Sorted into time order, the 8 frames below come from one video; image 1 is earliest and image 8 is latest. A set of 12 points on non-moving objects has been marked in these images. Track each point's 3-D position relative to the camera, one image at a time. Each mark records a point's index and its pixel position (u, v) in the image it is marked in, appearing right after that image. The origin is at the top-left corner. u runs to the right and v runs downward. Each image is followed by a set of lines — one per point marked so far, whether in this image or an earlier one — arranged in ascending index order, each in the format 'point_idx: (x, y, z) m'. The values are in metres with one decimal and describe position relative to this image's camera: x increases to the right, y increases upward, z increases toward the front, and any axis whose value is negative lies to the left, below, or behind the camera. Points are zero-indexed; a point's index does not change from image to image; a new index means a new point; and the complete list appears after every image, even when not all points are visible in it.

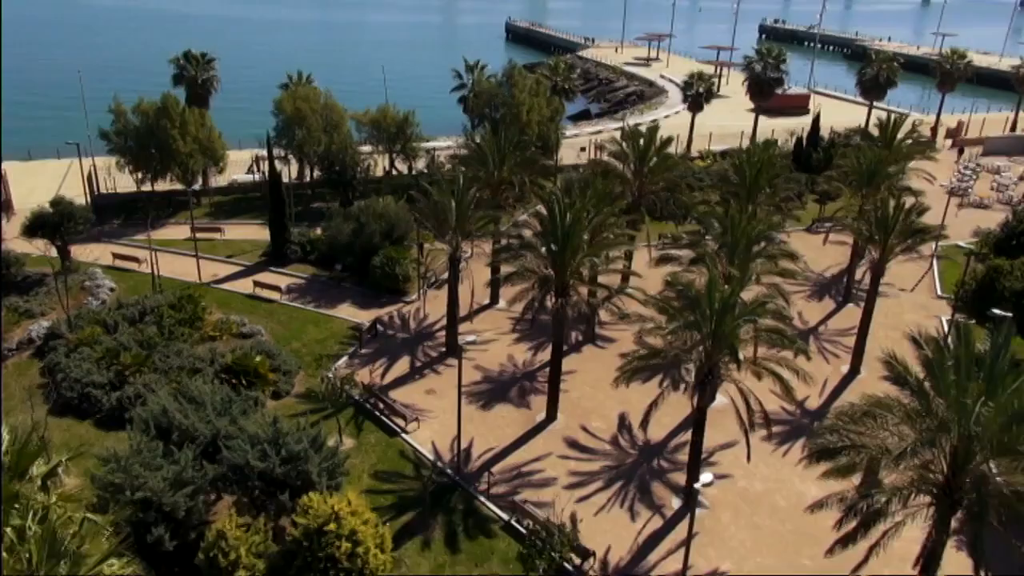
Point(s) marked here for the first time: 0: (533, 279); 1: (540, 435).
0: (+0.5, +0.2, +18.6) m
1: (+0.7, -3.5, +19.7) m
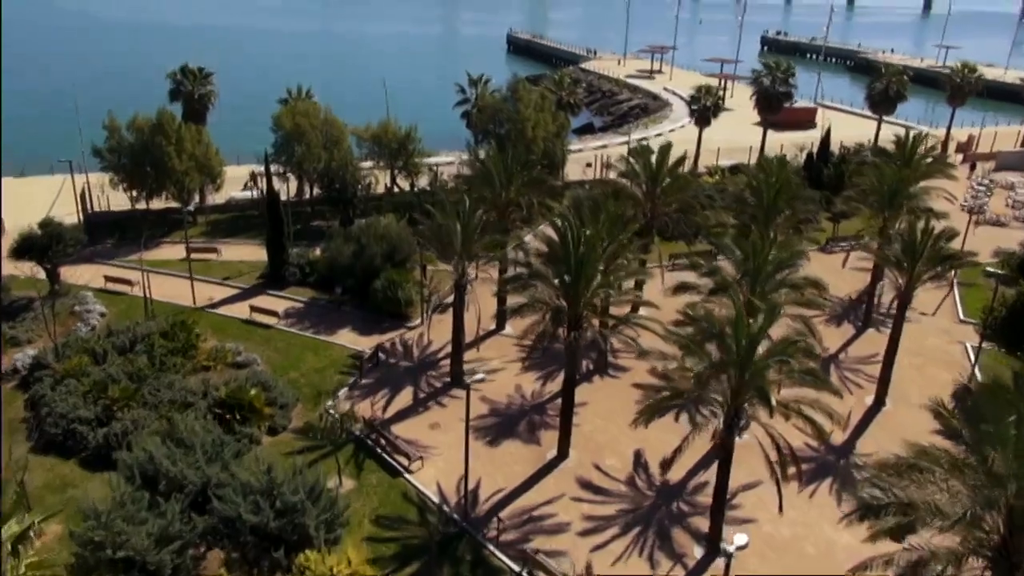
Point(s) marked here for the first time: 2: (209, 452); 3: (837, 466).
0: (+0.7, -0.5, +17.5) m
1: (+0.9, -4.2, +18.6) m
2: (-5.9, -3.2, +15.9) m
3: (+7.6, -4.2, +19.0) m
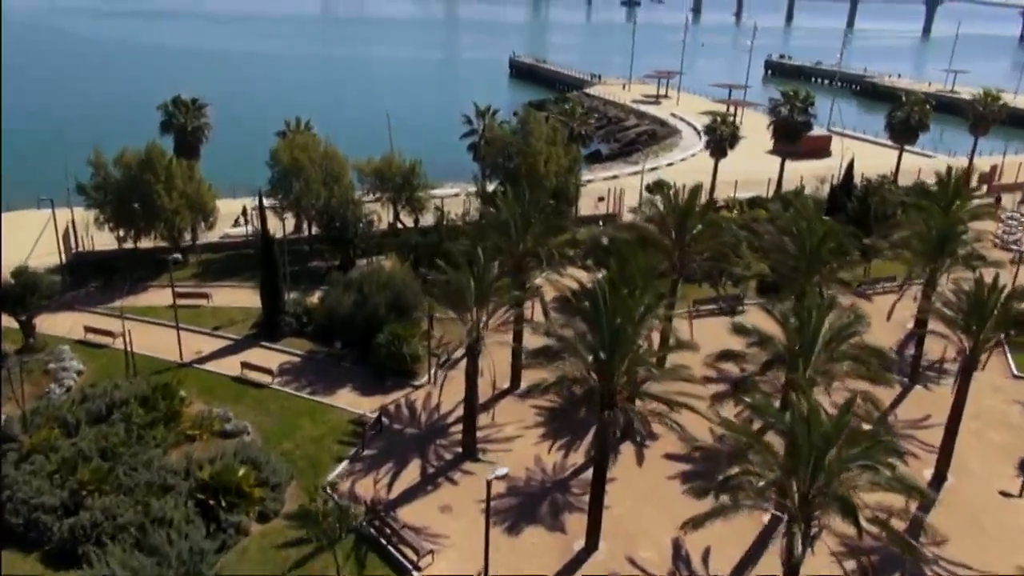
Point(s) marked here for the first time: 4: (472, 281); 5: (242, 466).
0: (+1.2, -1.9, +15.3) m
1: (+1.4, -5.6, +16.3) m
2: (-5.4, -4.5, +13.6) m
3: (+8.1, -5.6, +16.8) m
4: (-1.0, +0.1, +19.4) m
5: (-6.0, -3.9, +18.1) m
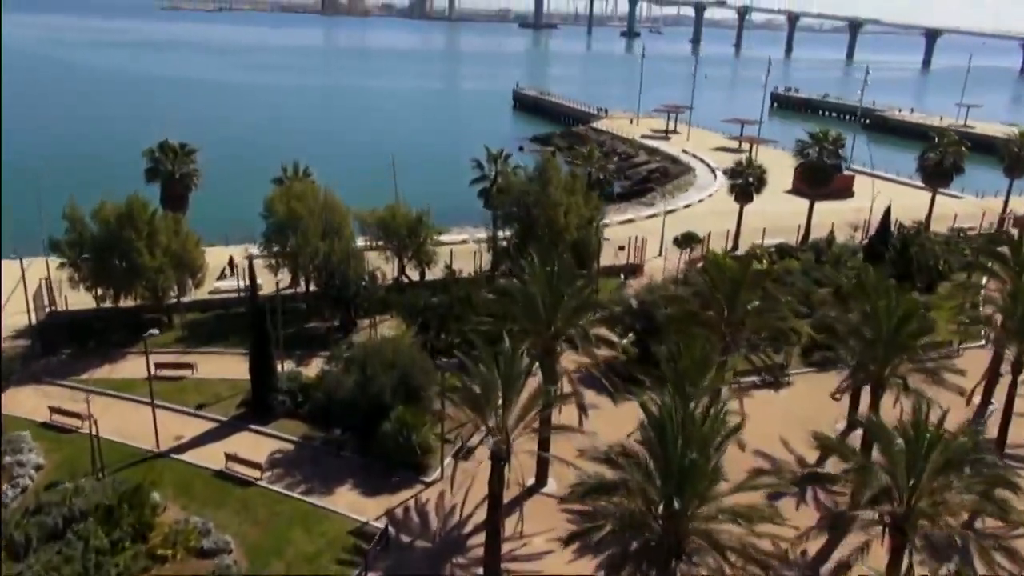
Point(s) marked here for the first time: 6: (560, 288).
0: (+1.8, -3.6, +12.2) m
1: (+2.0, -7.4, +13.1) m
2: (-4.8, -6.2, +10.4) m
3: (+8.7, -7.4, +13.6) m
4: (-0.3, -1.8, +16.3) m
5: (-5.3, -5.8, +14.9) m
6: (+1.1, 0.0, +18.9) m
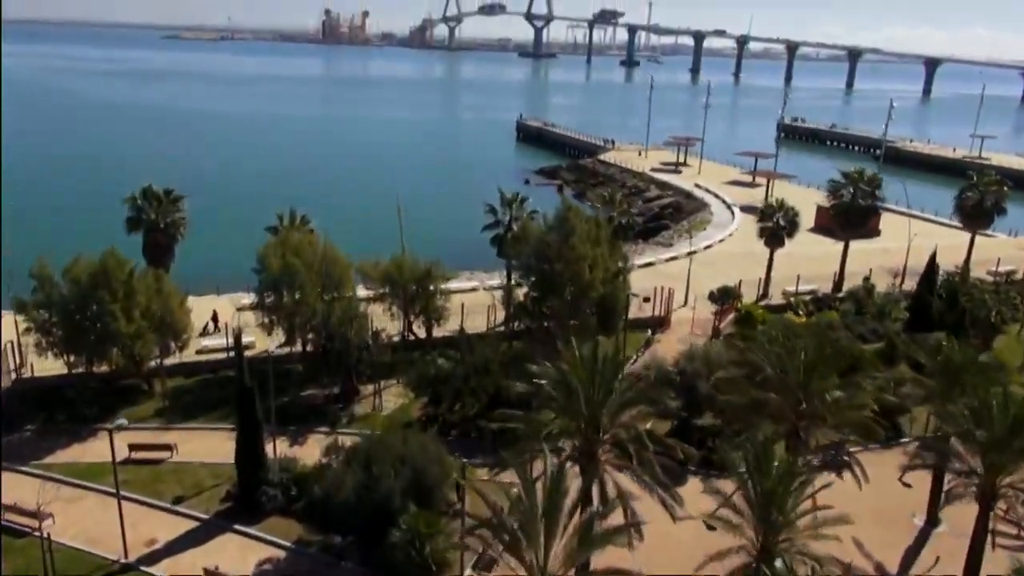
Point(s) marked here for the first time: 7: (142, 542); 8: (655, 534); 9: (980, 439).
0: (+2.5, -5.1, +9.0) m
1: (+2.7, -9.0, +9.7) m
2: (-4.1, -7.7, +7.1) m
3: (+9.4, -8.9, +10.2) m
4: (+0.4, -3.4, +13.2) m
5: (-4.6, -7.4, +11.6) m
6: (+1.8, -1.7, +15.8) m
7: (-8.5, -5.9, +18.8) m
8: (+3.2, -5.5, +18.5) m
9: (+8.8, -2.8, +15.6) m
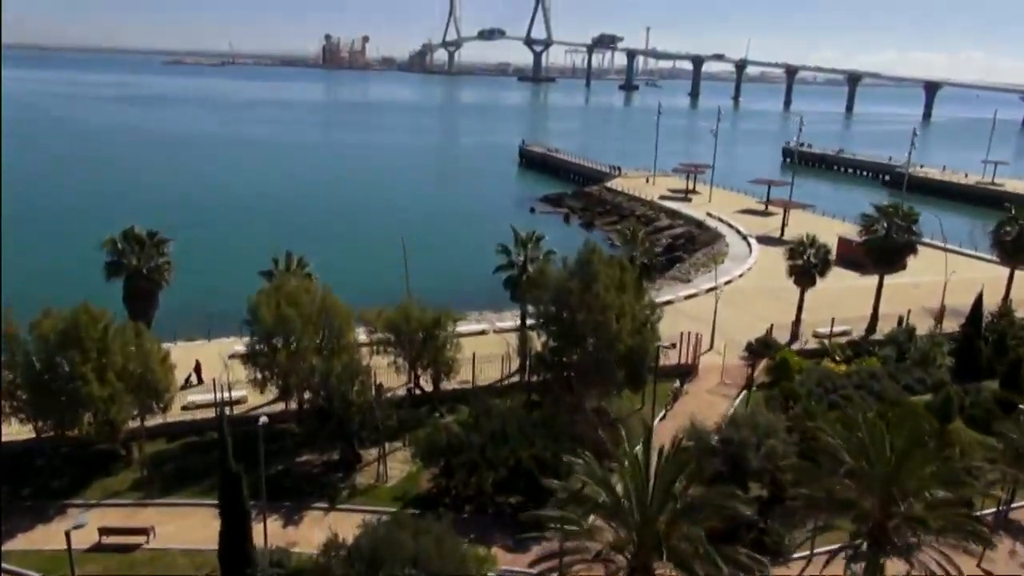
0: (+3.1, -6.2, +6.2) m
1: (+3.3, -10.1, +6.8) m
2: (-3.5, -8.7, +4.2) m
3: (+10.0, -10.0, +7.3) m
4: (+1.0, -4.6, +10.4) m
5: (-4.0, -8.6, +8.7) m
6: (+2.4, -3.0, +13.0) m
7: (-7.9, -7.3, +15.9) m
8: (+3.8, -6.9, +15.6) m
9: (+9.4, -4.1, +12.8) m
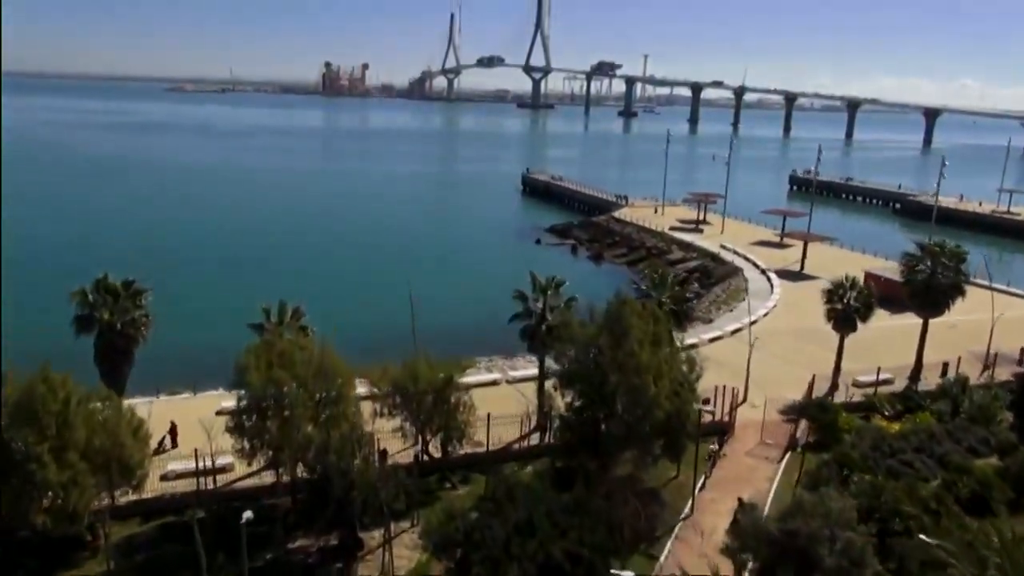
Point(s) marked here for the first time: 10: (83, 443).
0: (+3.8, -7.2, +3.0) m
1: (+4.0, -11.1, +3.5) m
2: (-2.8, -9.6, +0.9) m
3: (+10.7, -11.0, +4.0) m
4: (+1.6, -5.7, +7.2) m
5: (-3.4, -9.6, +5.5) m
6: (+3.0, -4.2, +9.9) m
7: (-7.3, -8.6, +12.6) m
8: (+4.4, -8.1, +12.4) m
9: (+10.0, -5.2, +9.7) m
10: (-10.1, -3.6, +19.3) m
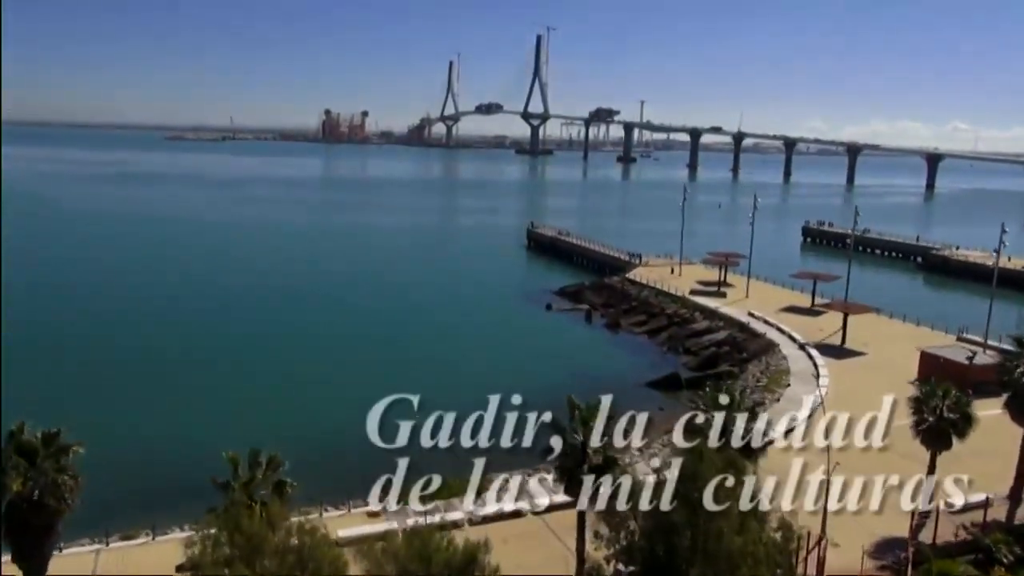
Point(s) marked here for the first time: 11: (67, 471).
0: (+4.8, -9.4, -3.0) m
1: (+5.0, -13.3, -2.7) m
2: (-1.8, -11.7, -5.2) m
3: (+11.7, -13.2, -2.1) m
4: (+2.6, -8.1, +1.4) m
5: (-2.4, -12.0, -0.6) m
6: (+4.0, -6.7, +4.1) m
7: (-6.3, -11.3, +6.6) m
8: (+5.4, -10.8, +6.4) m
9: (+11.0, -7.7, +3.8) m
10: (-9.1, -6.8, +13.6) m
11: (-9.8, -4.0, +18.0) m
